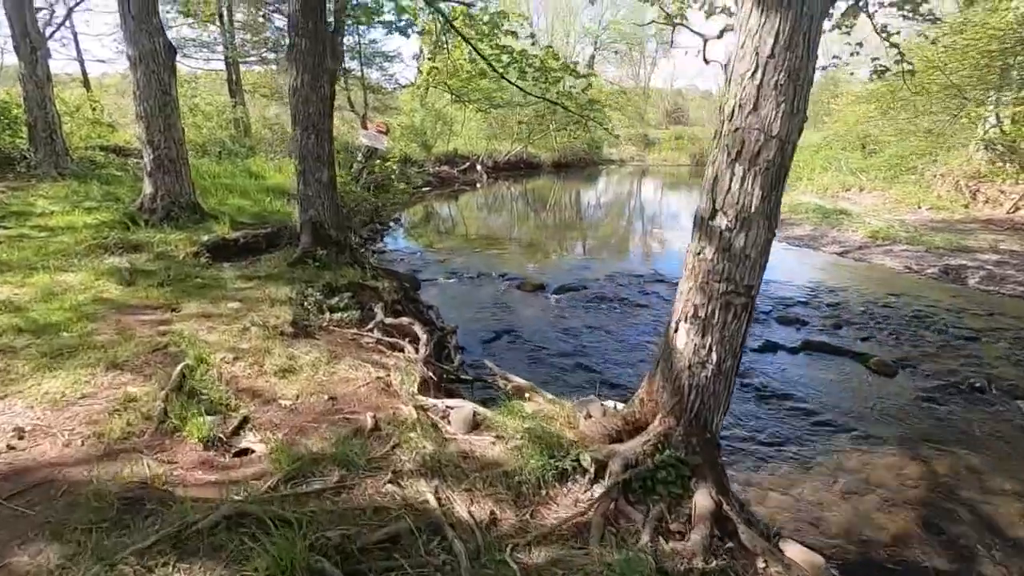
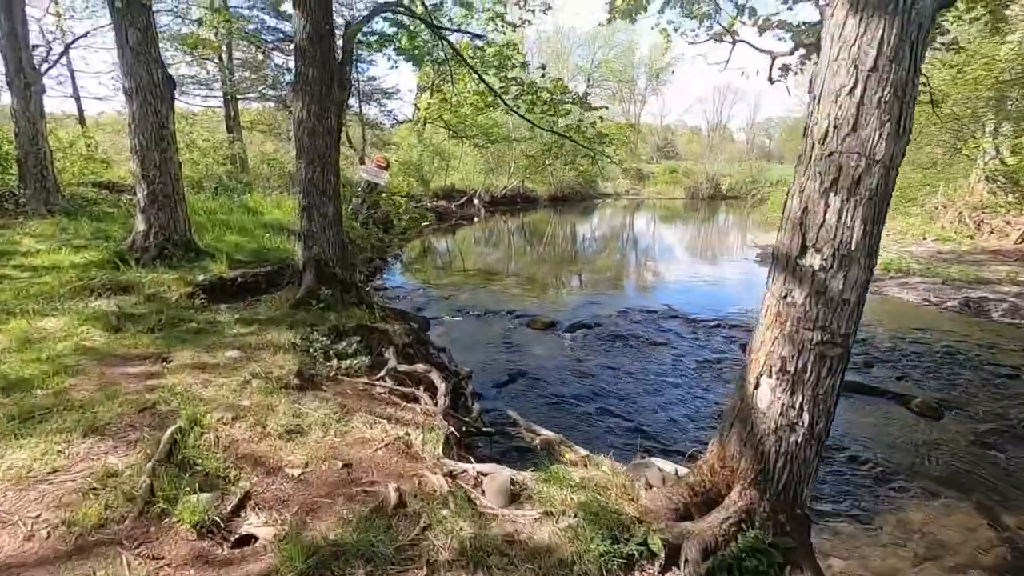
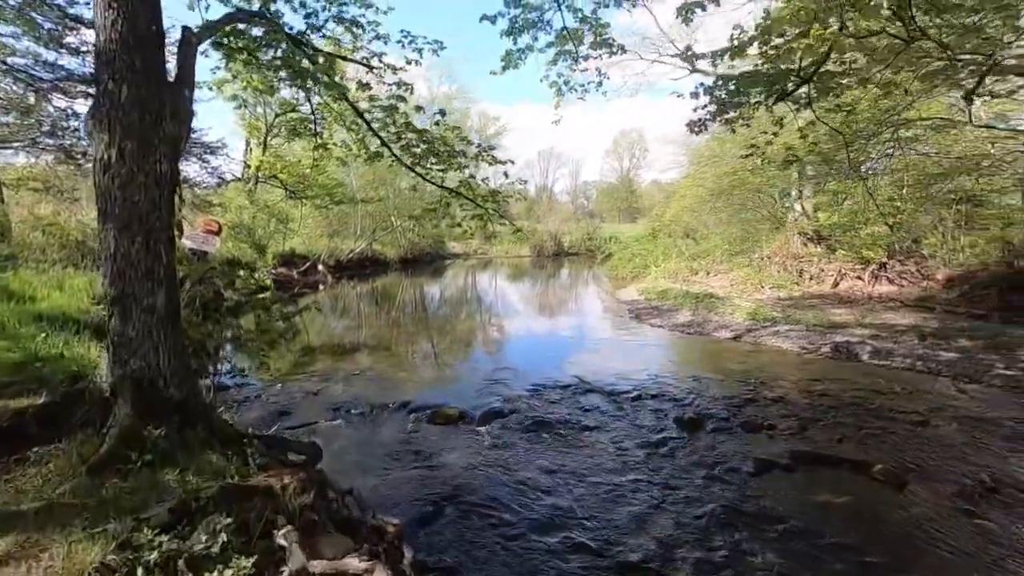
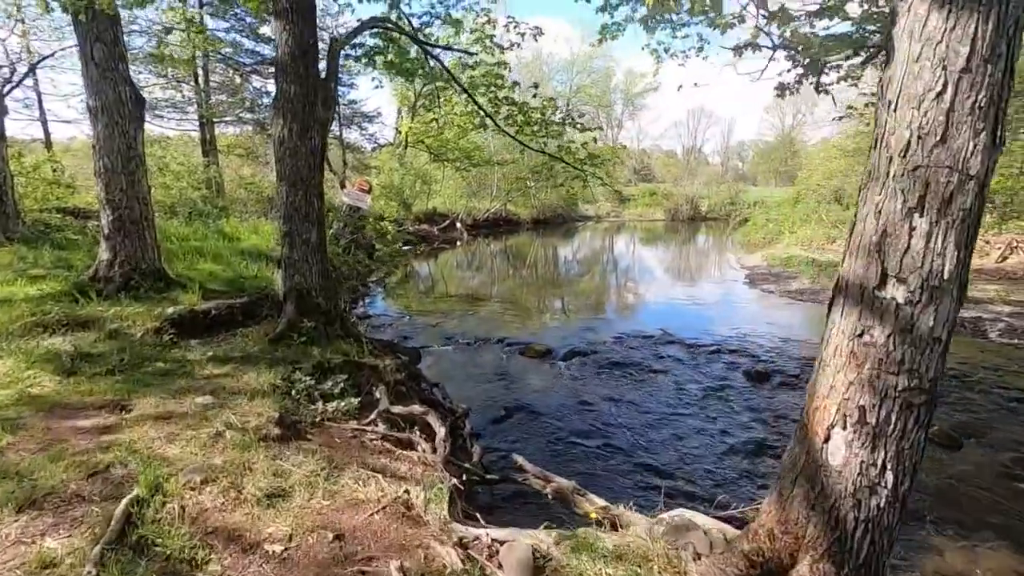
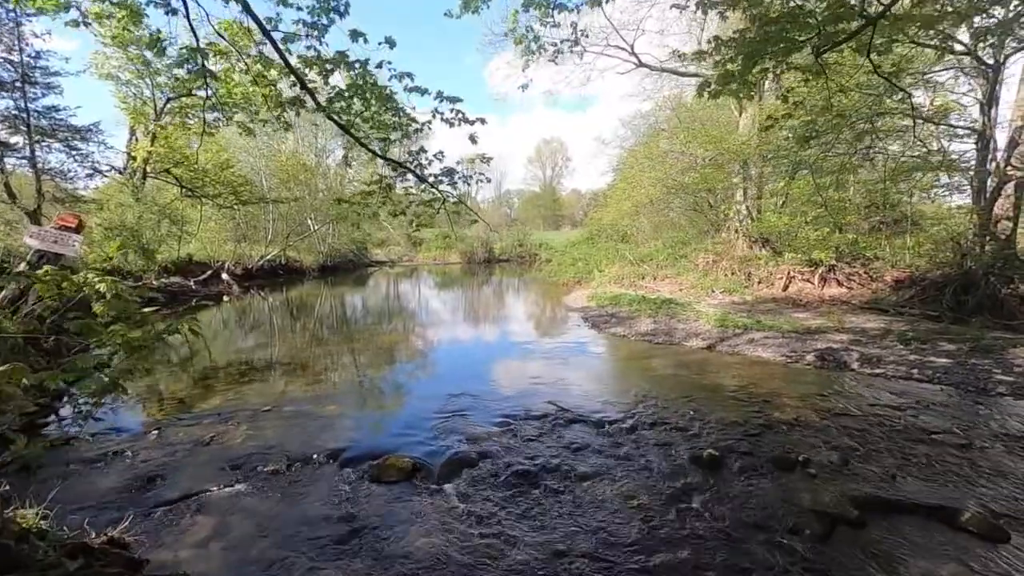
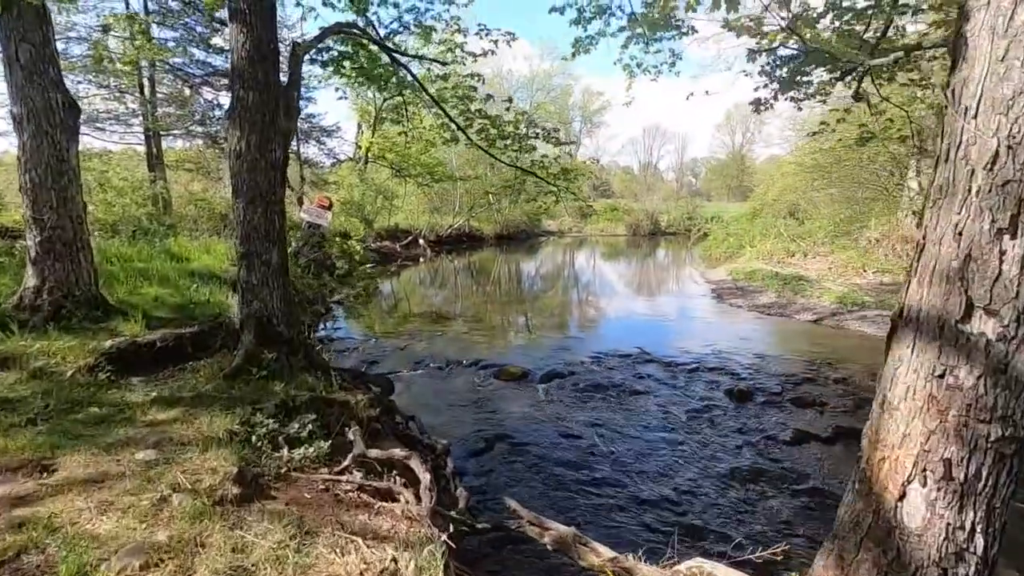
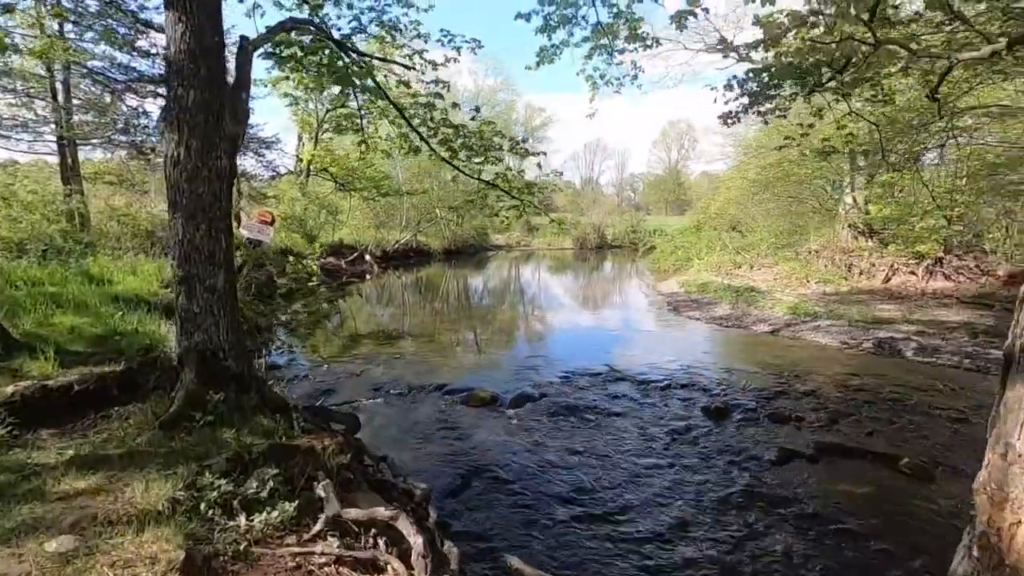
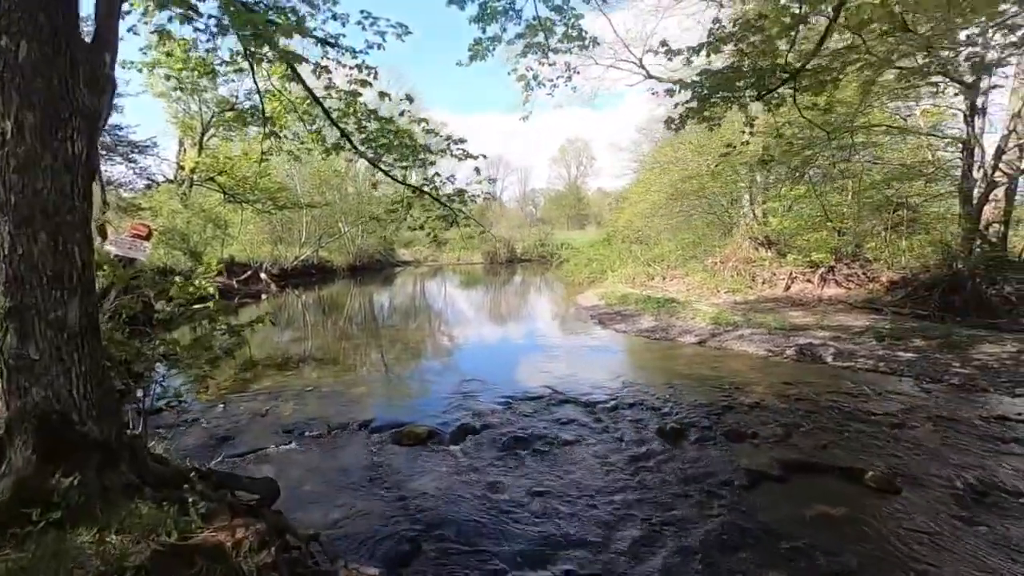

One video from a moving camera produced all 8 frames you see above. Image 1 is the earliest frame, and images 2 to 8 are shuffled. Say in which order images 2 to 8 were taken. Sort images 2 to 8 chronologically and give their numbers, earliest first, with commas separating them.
2, 4, 6, 7, 3, 8, 5
